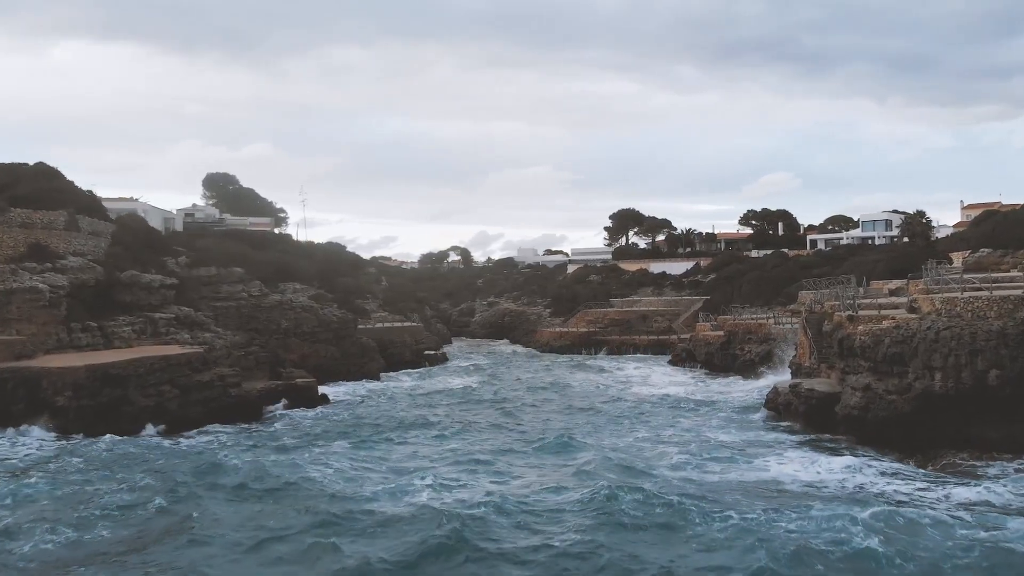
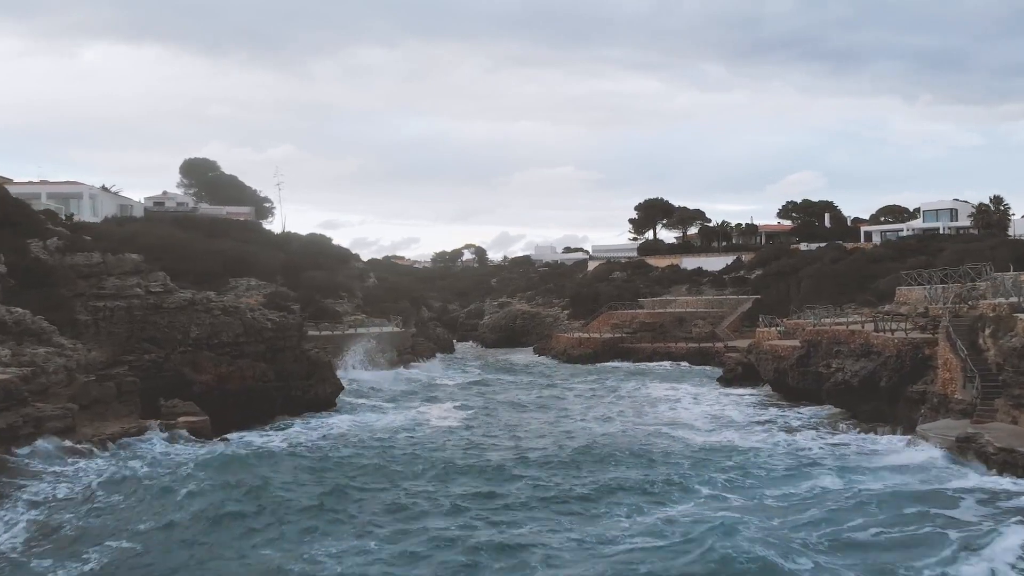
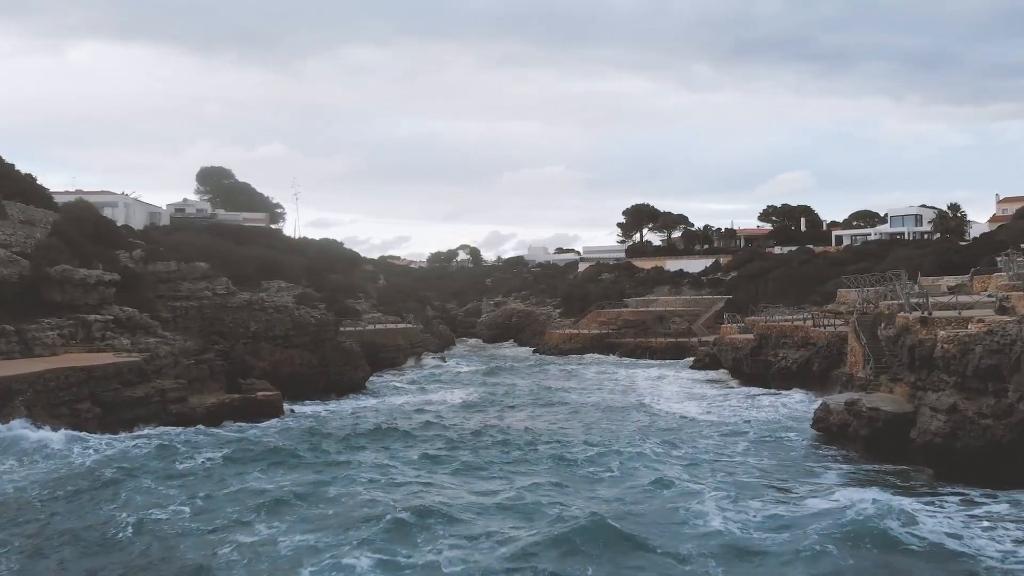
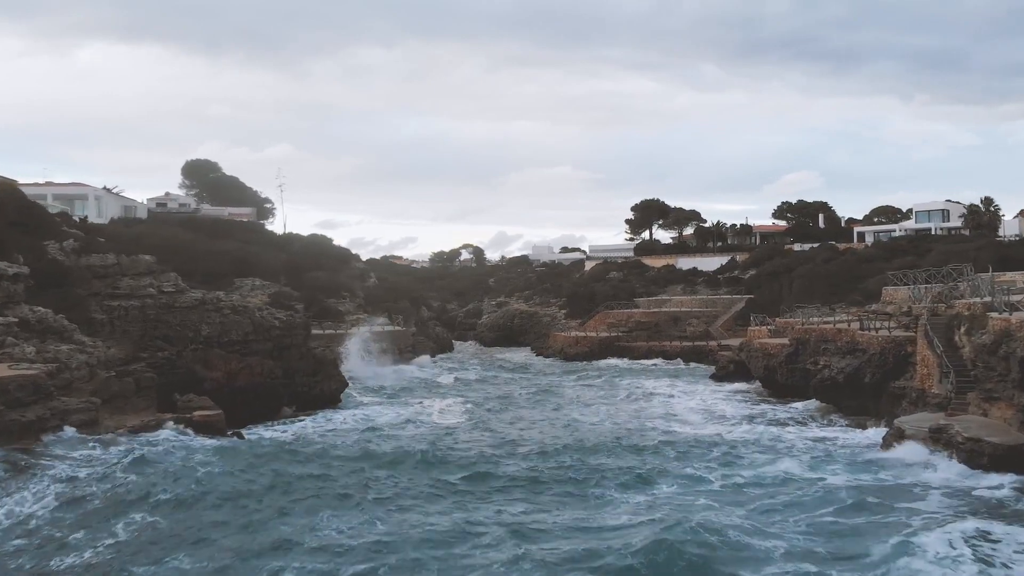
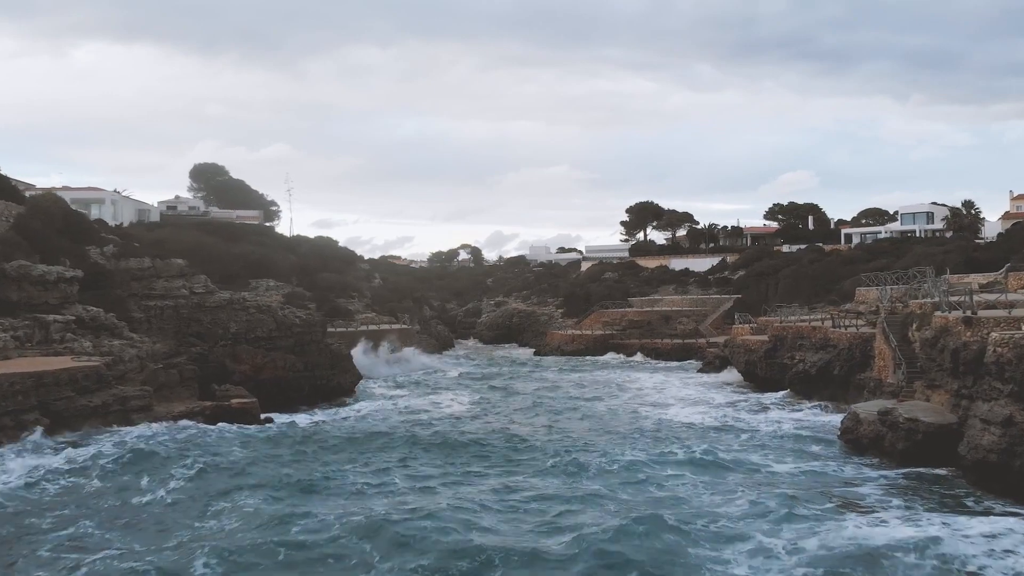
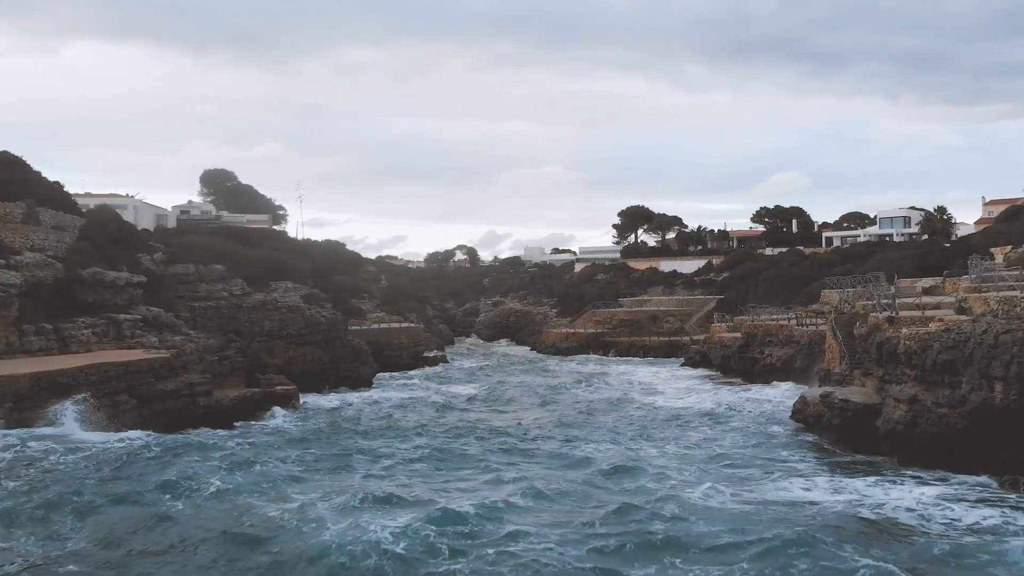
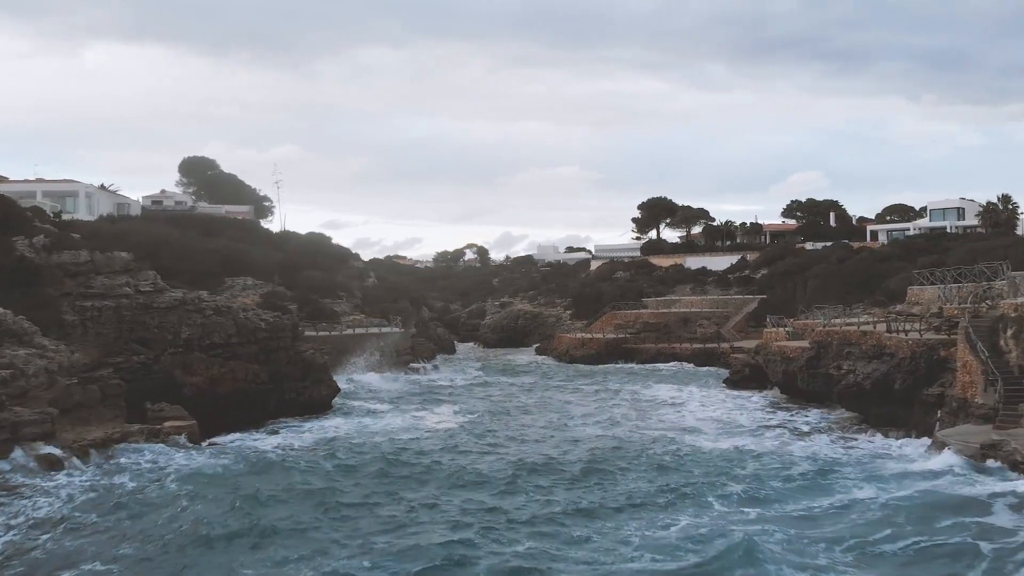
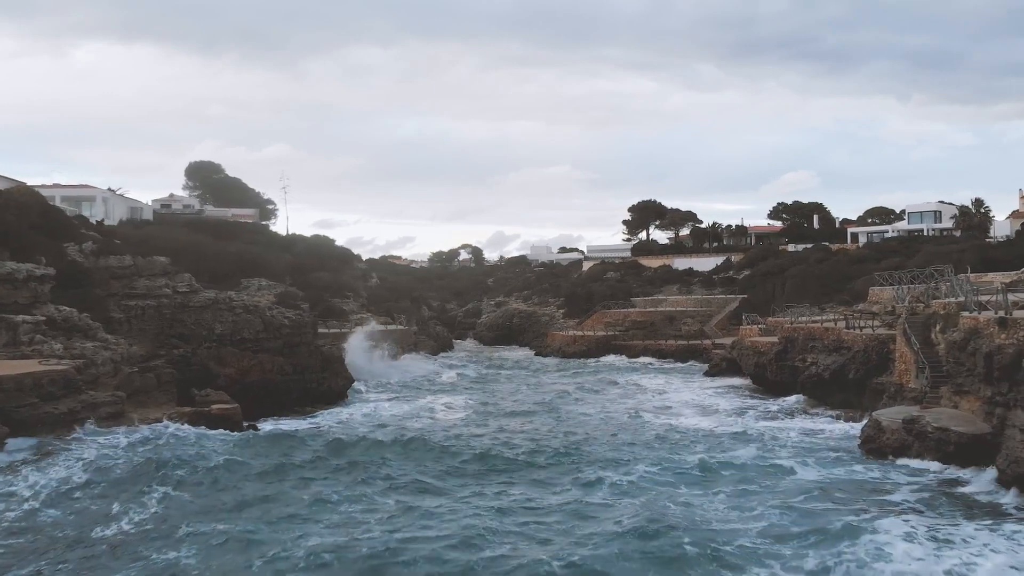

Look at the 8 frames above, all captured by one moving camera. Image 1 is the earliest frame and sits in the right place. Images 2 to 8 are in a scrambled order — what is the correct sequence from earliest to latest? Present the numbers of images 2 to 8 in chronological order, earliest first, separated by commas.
6, 3, 5, 8, 4, 2, 7
